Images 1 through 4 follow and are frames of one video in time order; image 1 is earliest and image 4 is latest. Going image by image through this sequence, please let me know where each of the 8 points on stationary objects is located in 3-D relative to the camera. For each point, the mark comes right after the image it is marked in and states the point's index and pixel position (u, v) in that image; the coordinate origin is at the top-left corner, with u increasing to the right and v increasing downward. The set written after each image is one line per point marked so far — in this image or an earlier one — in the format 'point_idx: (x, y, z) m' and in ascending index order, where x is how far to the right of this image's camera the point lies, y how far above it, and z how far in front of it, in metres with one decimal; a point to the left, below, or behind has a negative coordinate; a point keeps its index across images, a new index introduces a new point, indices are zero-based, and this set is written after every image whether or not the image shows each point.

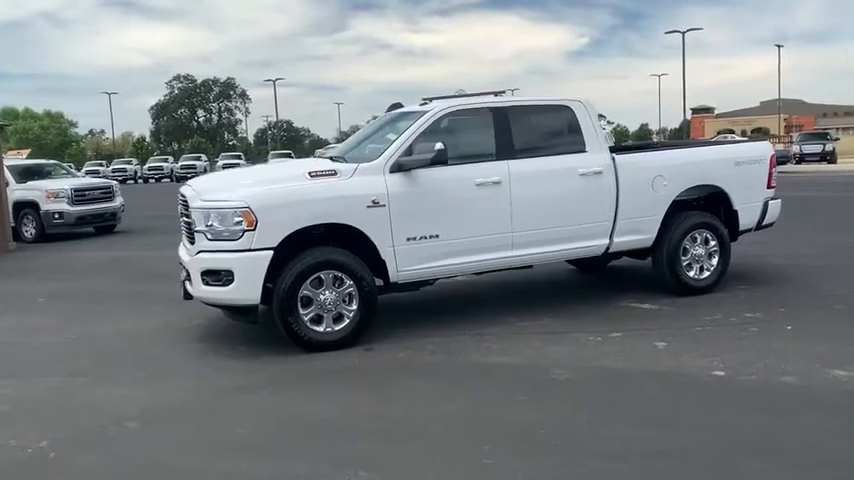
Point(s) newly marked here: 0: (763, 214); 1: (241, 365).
0: (+4.2, +0.3, +8.7) m
1: (-1.7, -1.1, +6.3) m
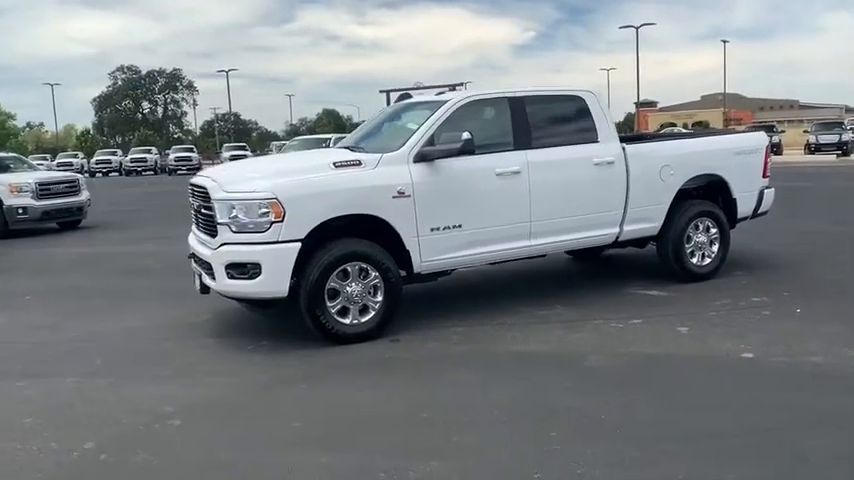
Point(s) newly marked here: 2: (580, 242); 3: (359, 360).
0: (+4.3, +0.5, +8.9) m
1: (-1.4, -1.1, +6.2) m
2: (+1.7, 0.0, +7.7) m
3: (-0.6, -1.1, +6.1) m
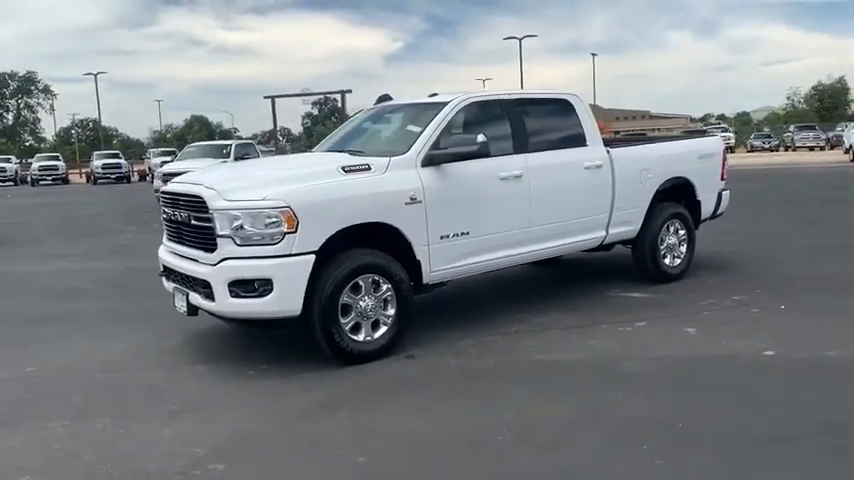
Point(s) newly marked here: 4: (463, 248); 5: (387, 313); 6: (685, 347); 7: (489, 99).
0: (+3.9, +0.5, +9.3) m
1: (-1.2, -1.2, +5.6) m
2: (+1.6, -0.1, +7.6) m
3: (-0.4, -1.1, +5.6) m
4: (+0.3, -0.1, +6.6) m
5: (-0.4, -0.6, +6.1) m
6: (+2.3, -1.0, +6.2) m
7: (+0.6, +1.5, +7.1) m
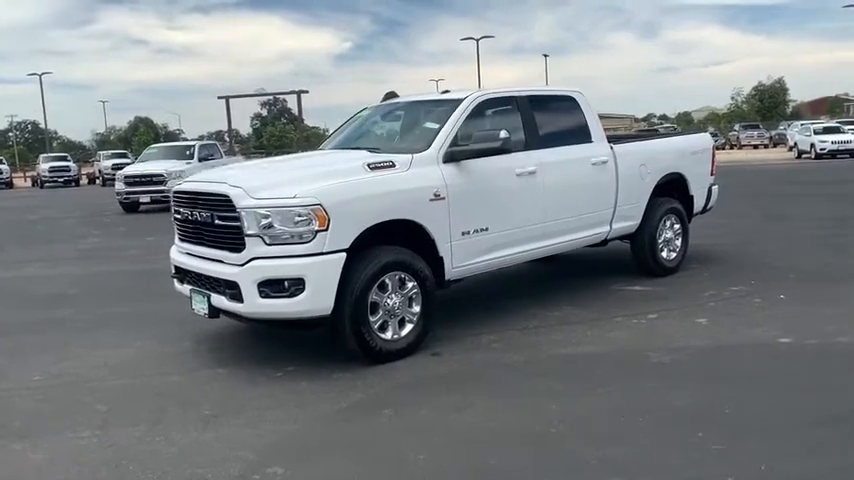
0: (+3.9, +0.6, +9.6) m
1: (-0.9, -1.2, +5.5) m
2: (+1.7, 0.0, +7.7) m
3: (-0.1, -1.1, +5.6) m
4: (+0.5, 0.0, +6.6) m
5: (-0.1, -0.6, +6.1) m
6: (+2.5, -0.9, +6.4) m
7: (+0.8, +1.5, +7.1) m
